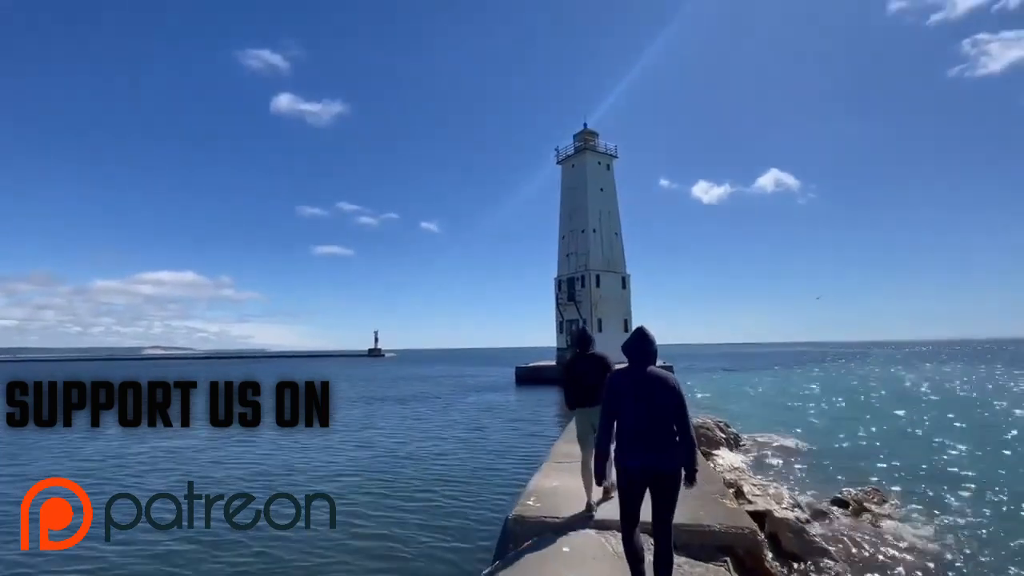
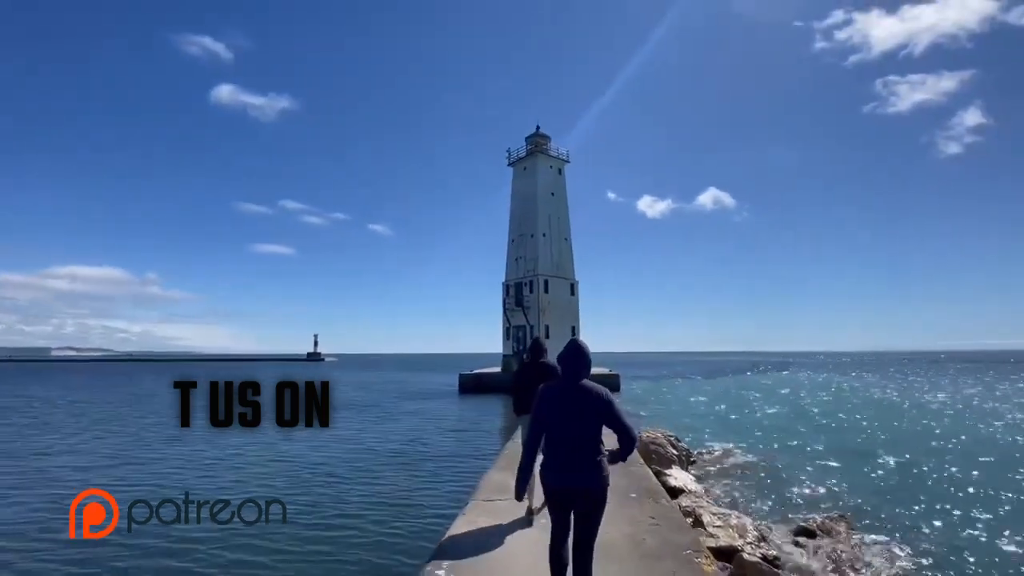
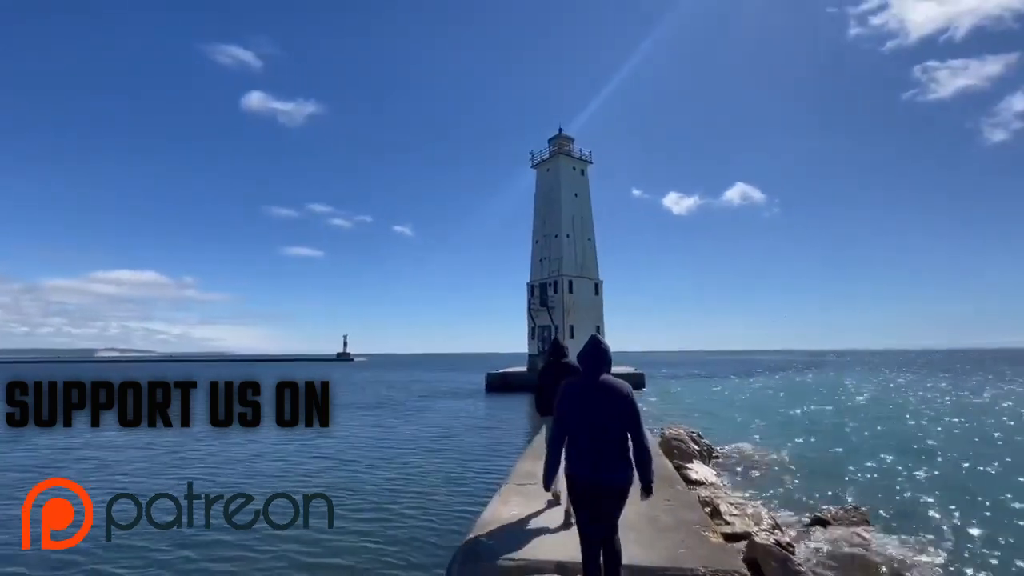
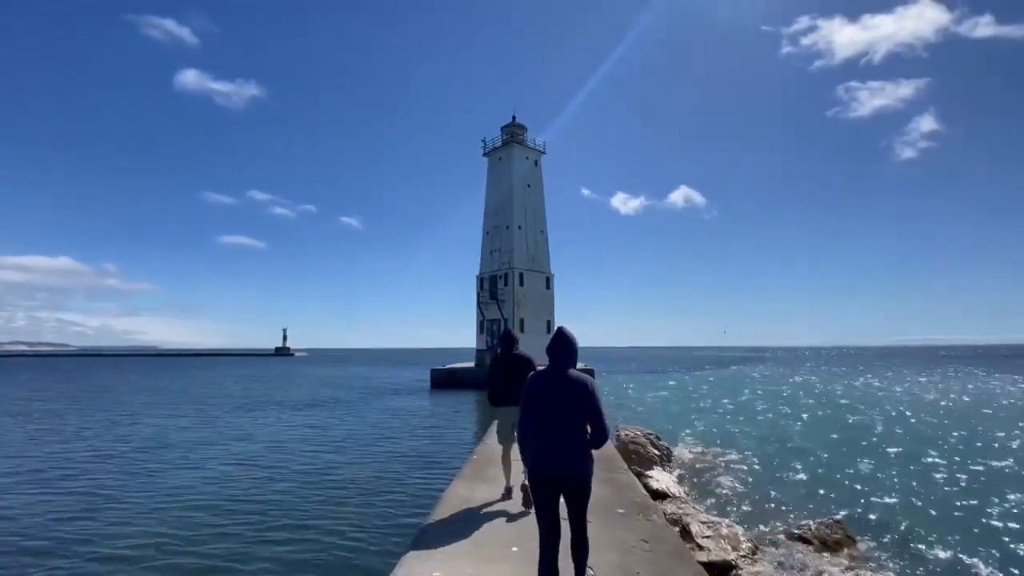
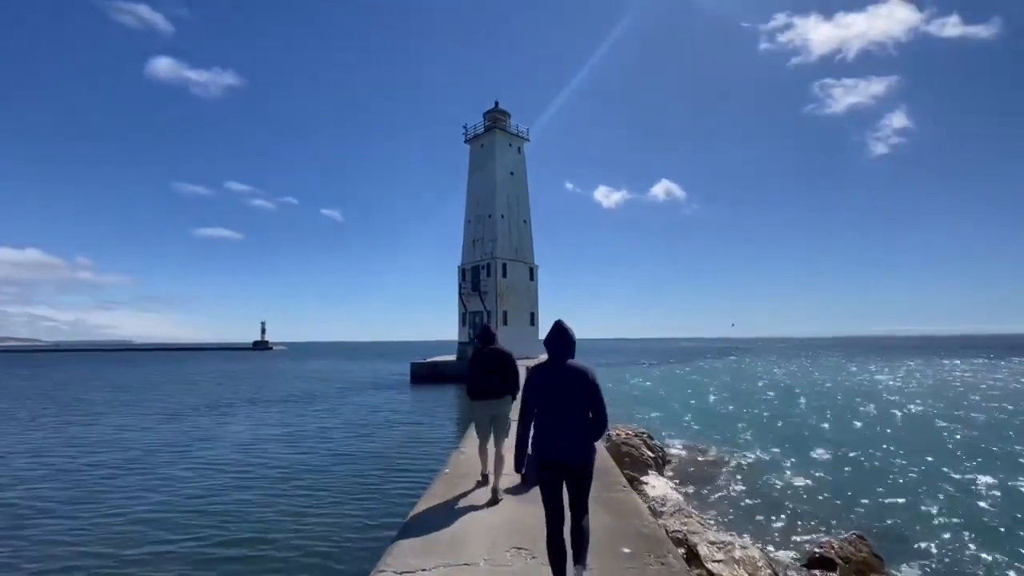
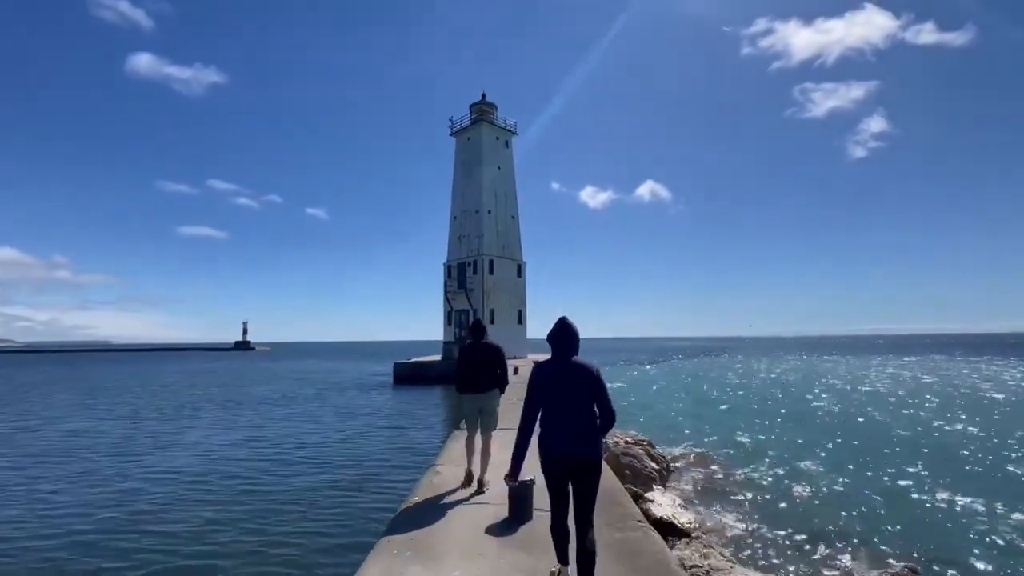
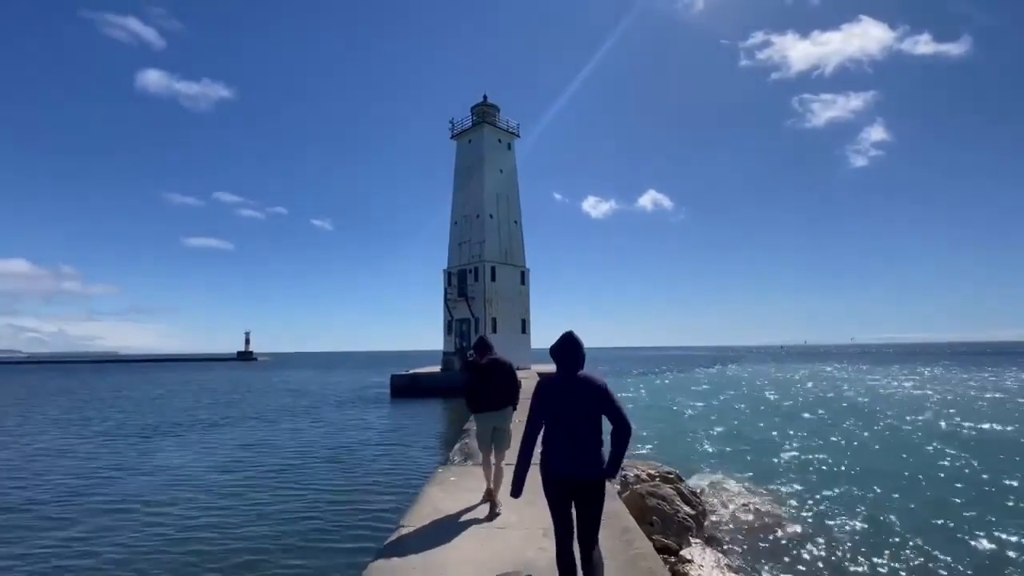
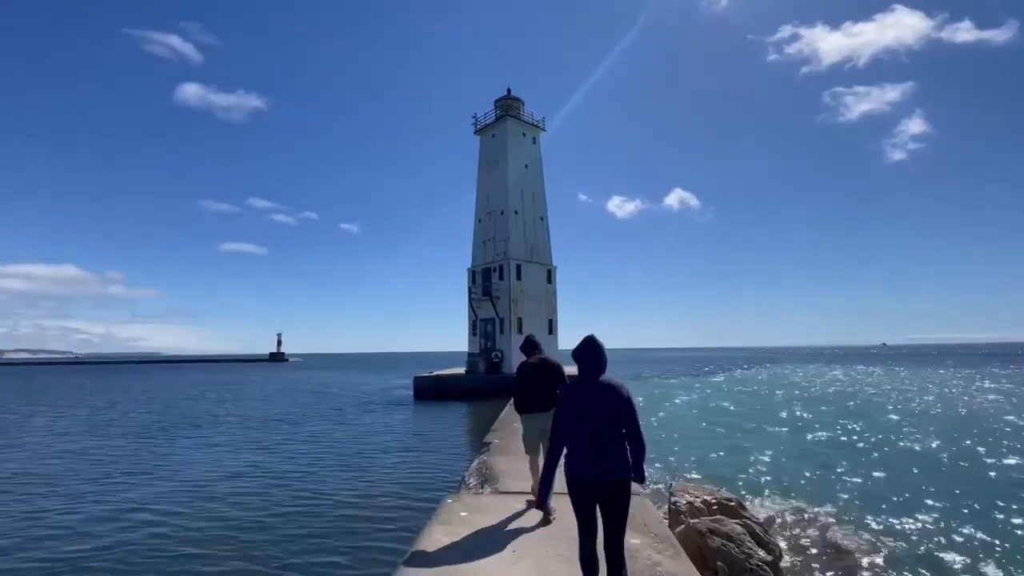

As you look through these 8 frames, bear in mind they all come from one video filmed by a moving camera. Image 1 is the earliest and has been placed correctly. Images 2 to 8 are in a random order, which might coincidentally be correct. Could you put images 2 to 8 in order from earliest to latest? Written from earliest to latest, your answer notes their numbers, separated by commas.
3, 2, 4, 5, 6, 7, 8
